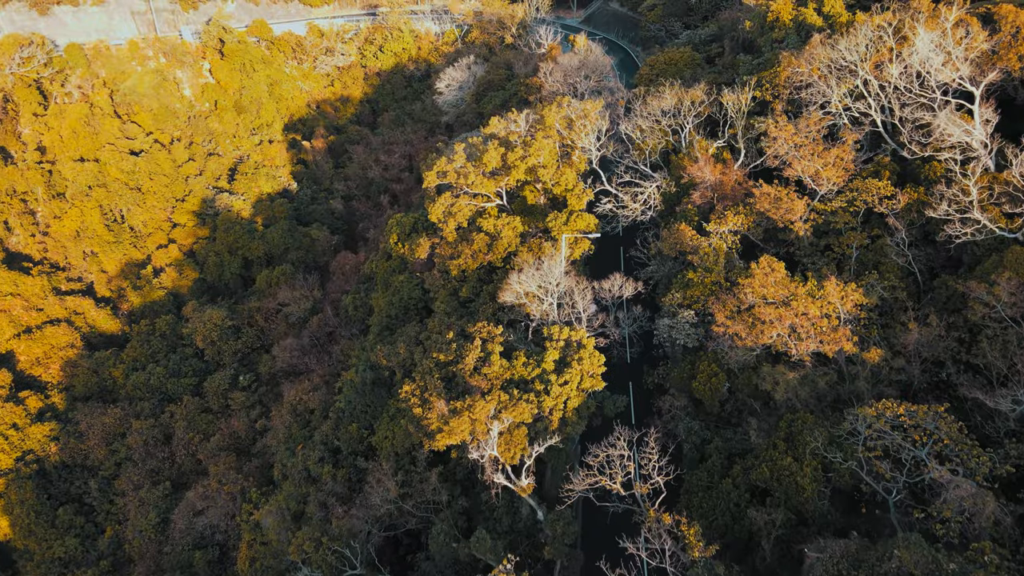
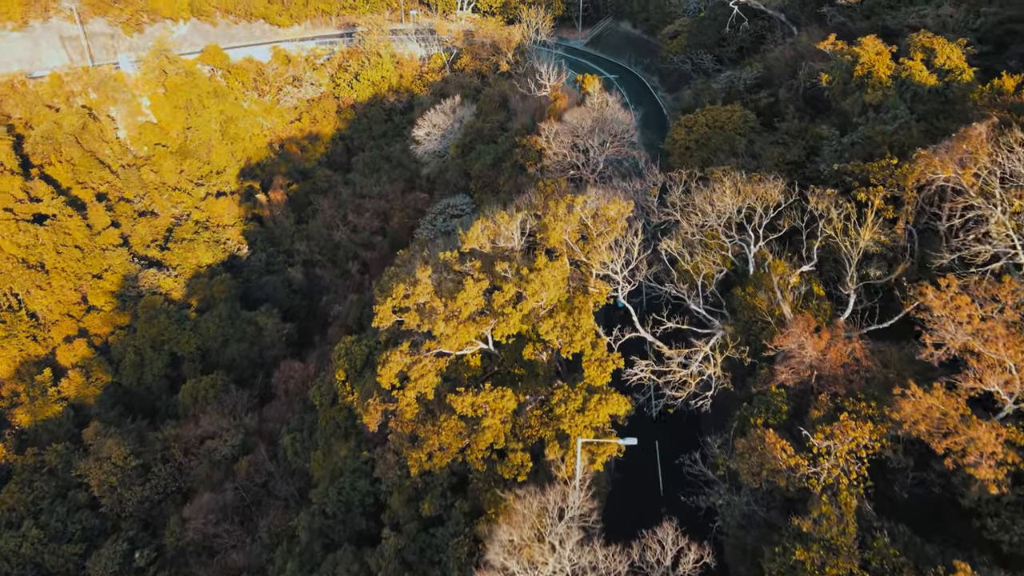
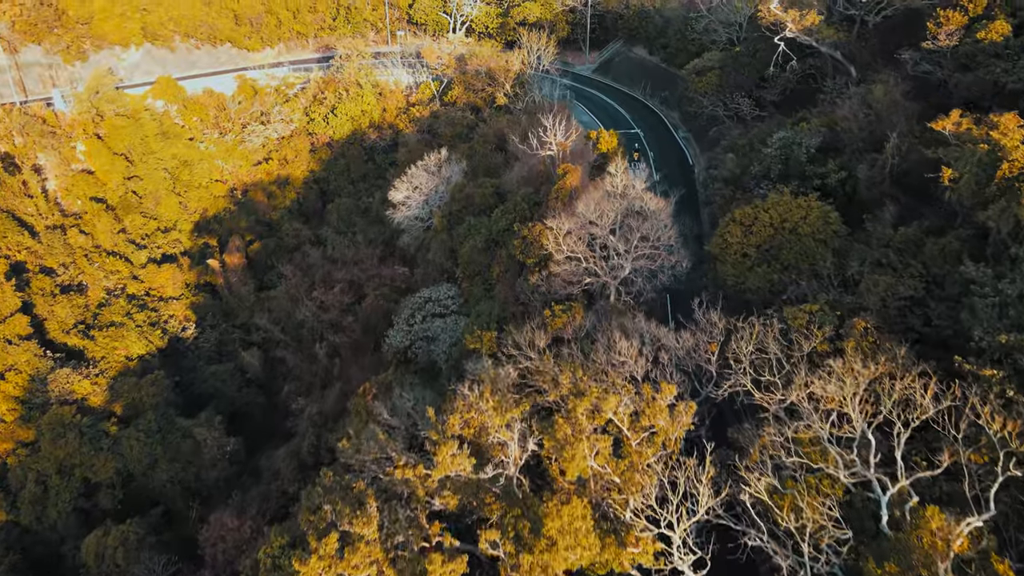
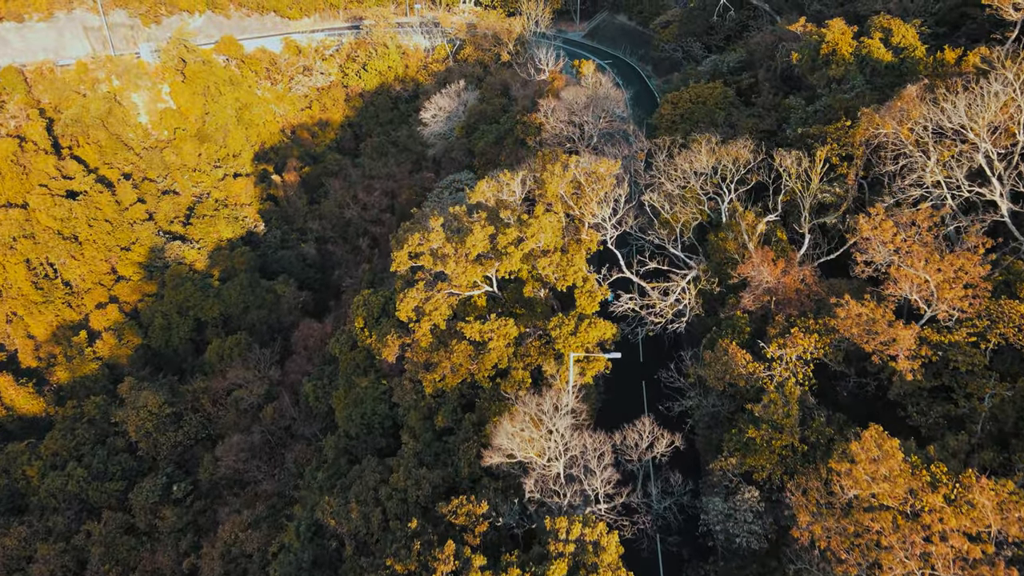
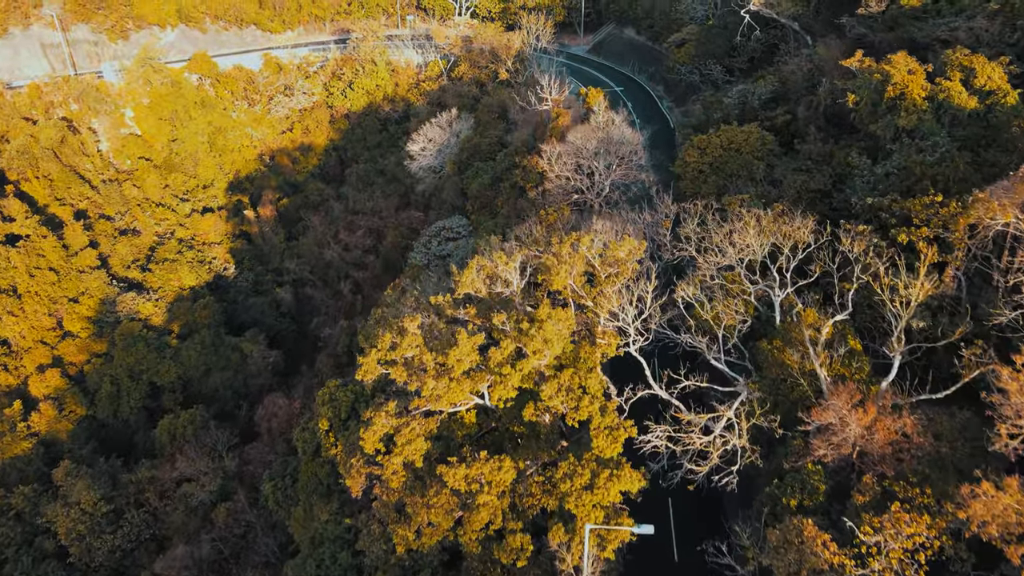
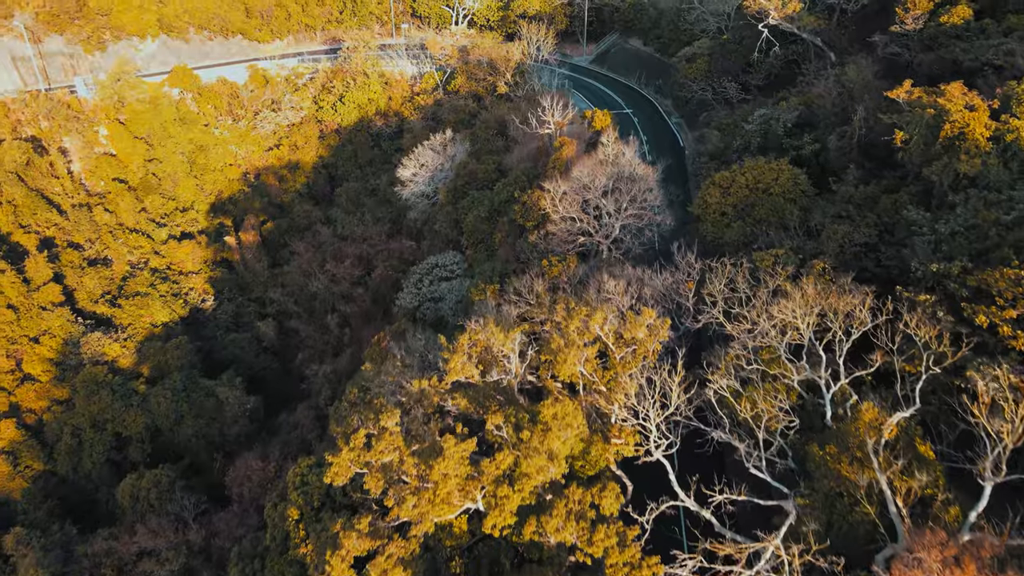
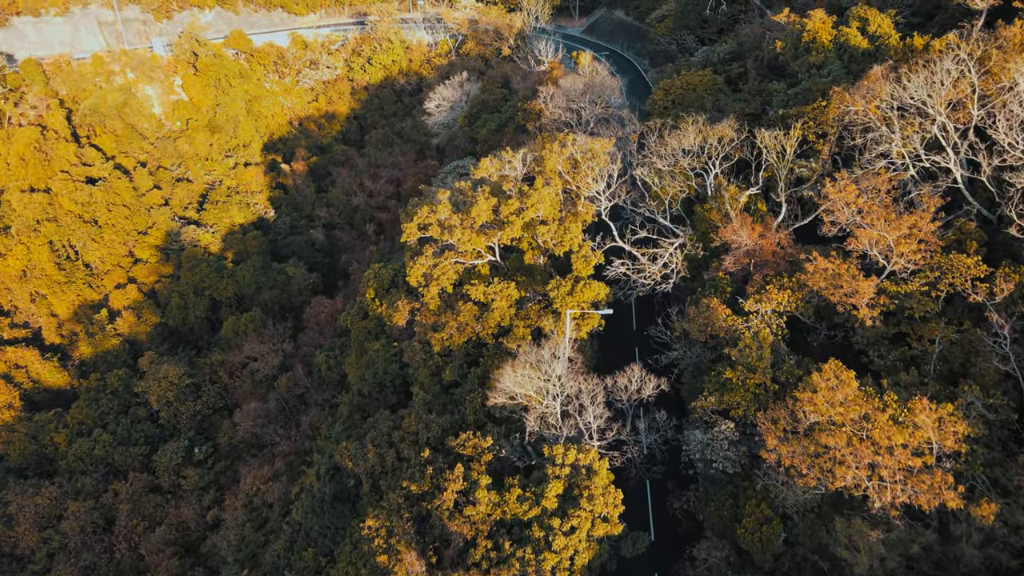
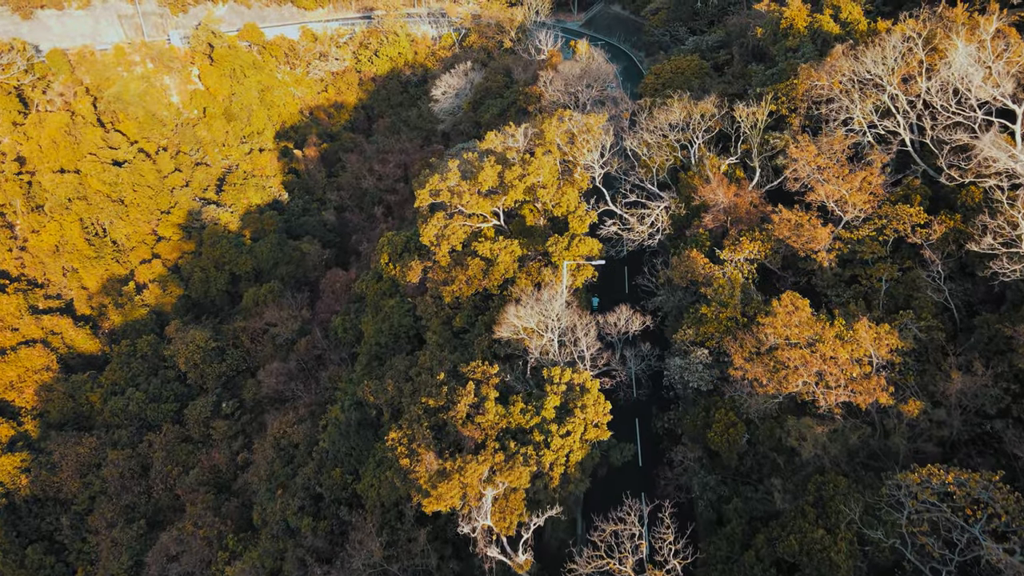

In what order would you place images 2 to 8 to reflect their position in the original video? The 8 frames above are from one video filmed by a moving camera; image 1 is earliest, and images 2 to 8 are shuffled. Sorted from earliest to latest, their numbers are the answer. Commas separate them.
8, 7, 4, 2, 5, 6, 3
